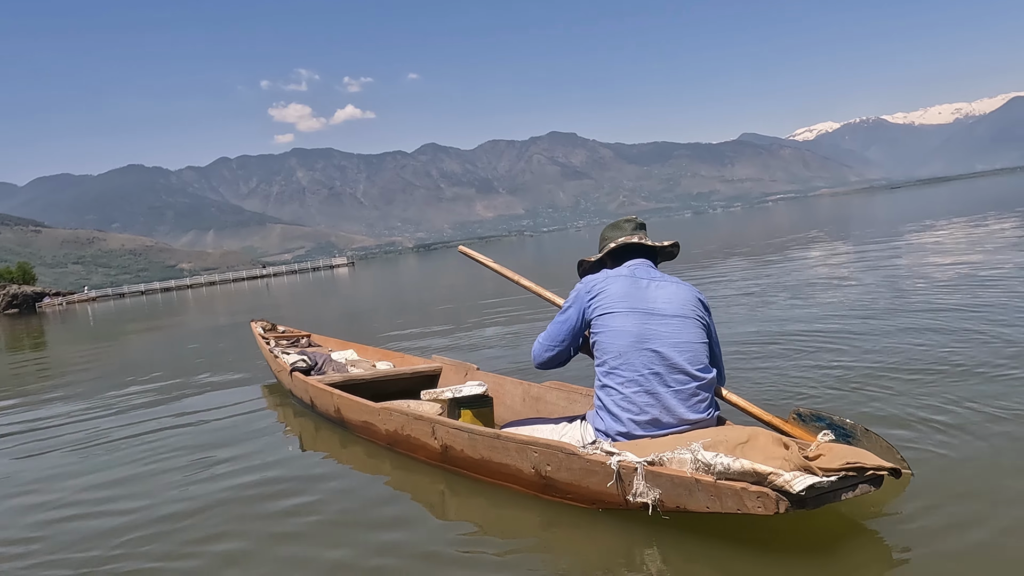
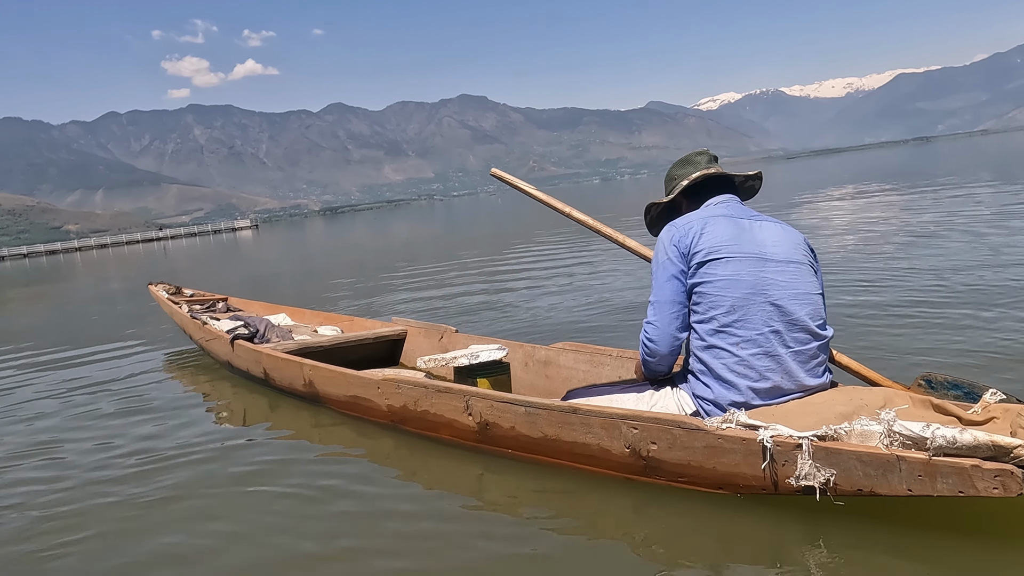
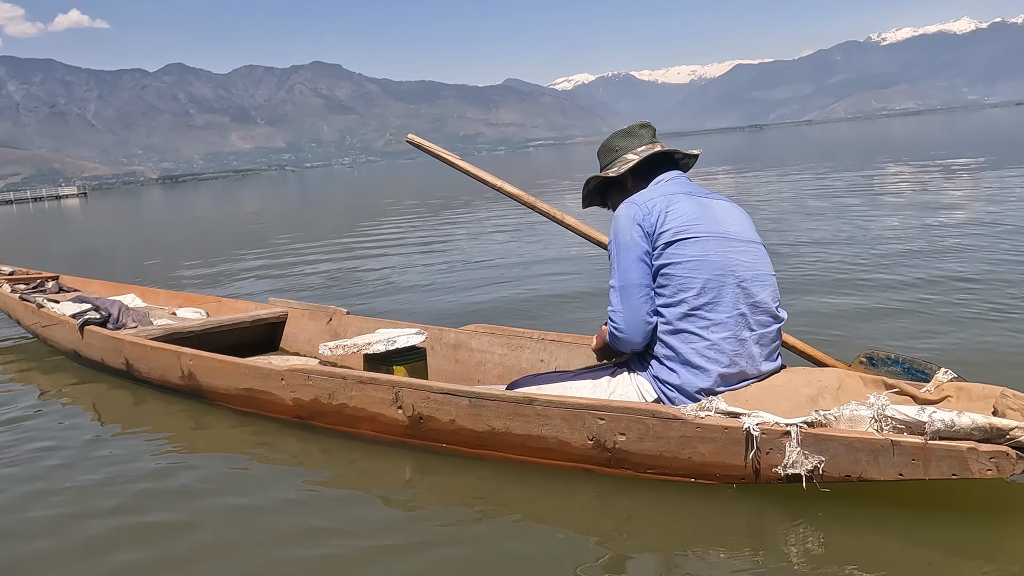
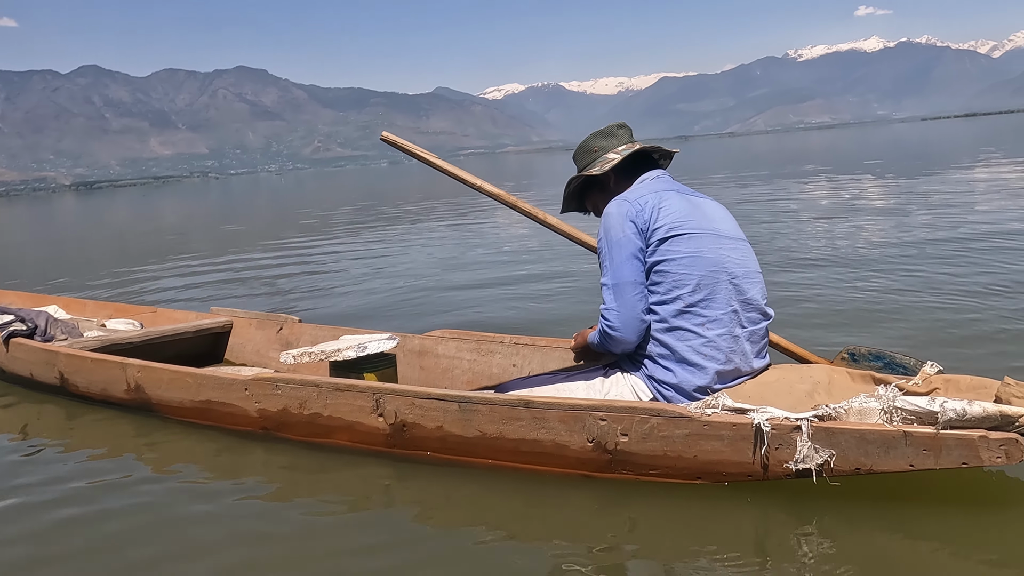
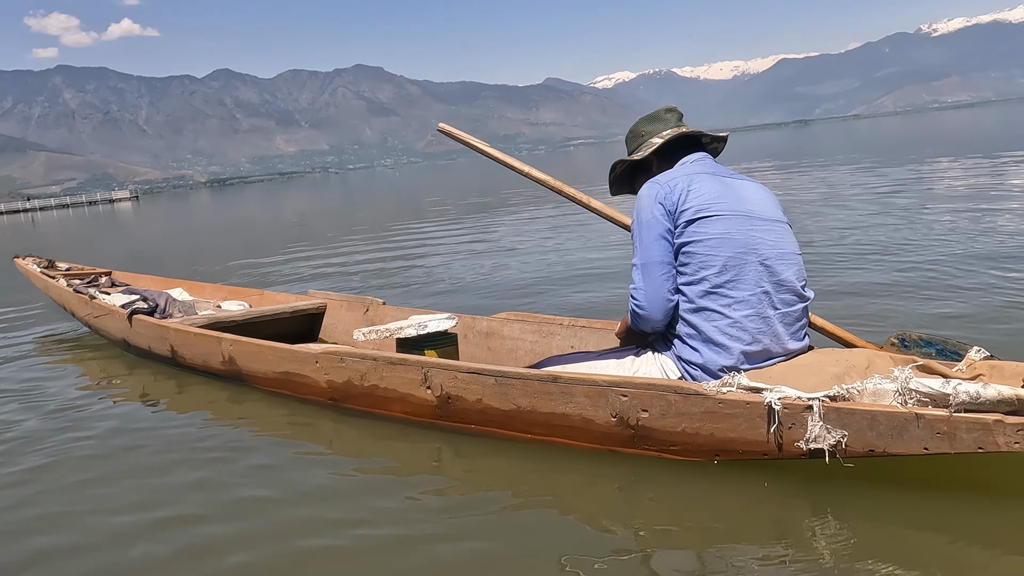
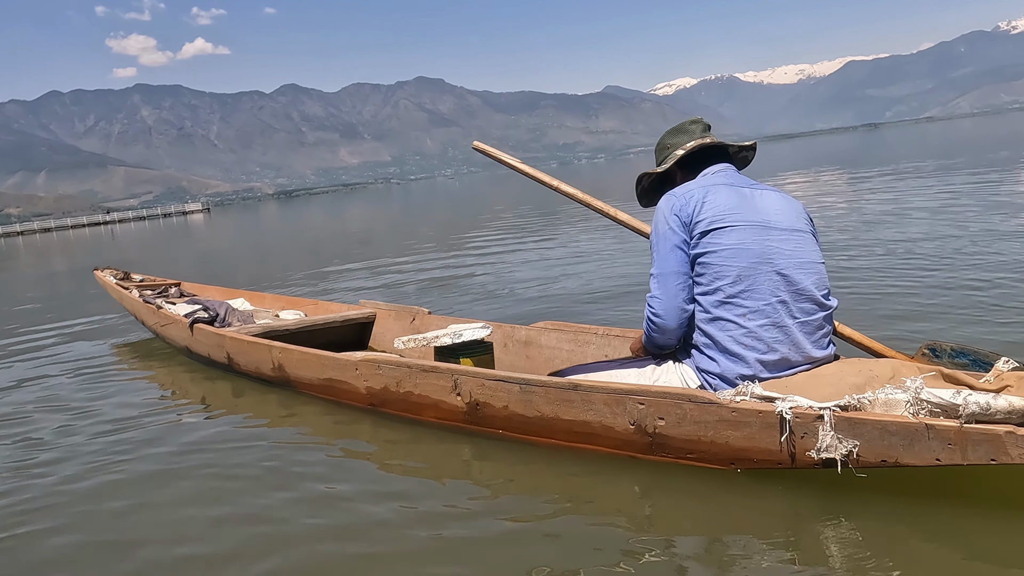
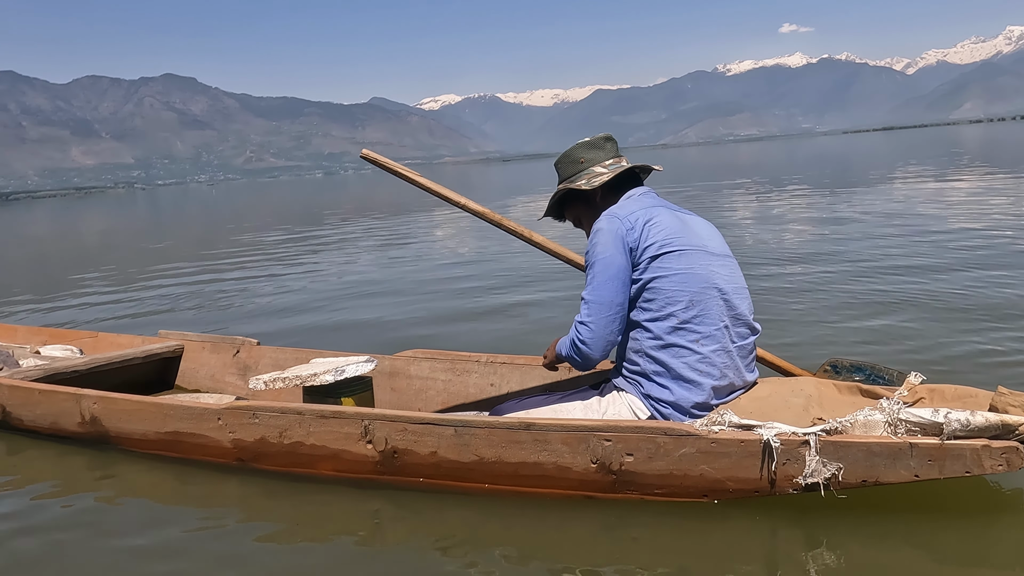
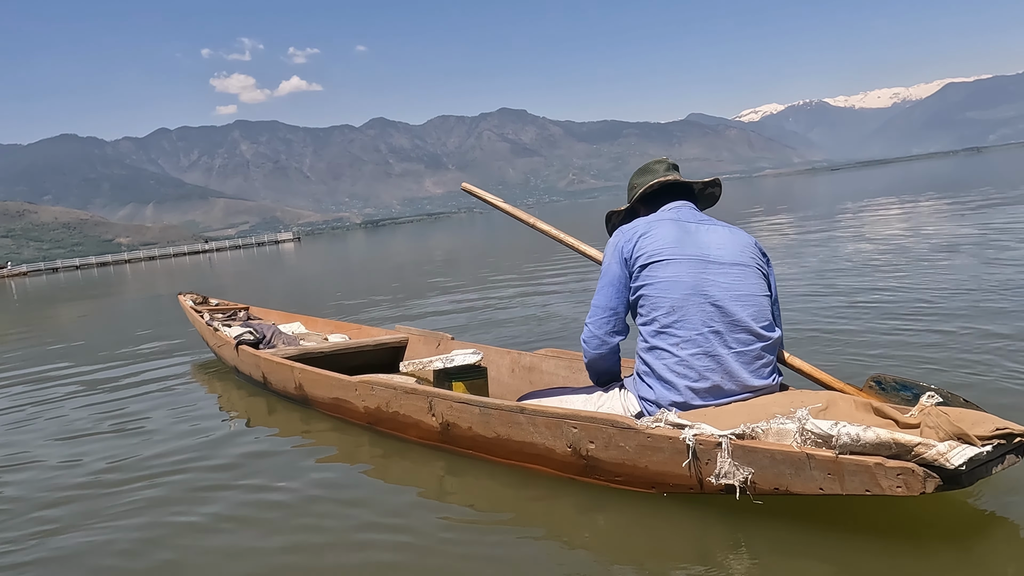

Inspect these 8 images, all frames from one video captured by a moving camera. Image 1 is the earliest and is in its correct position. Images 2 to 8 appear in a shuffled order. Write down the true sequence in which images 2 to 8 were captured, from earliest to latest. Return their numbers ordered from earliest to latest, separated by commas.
8, 2, 6, 5, 3, 4, 7
